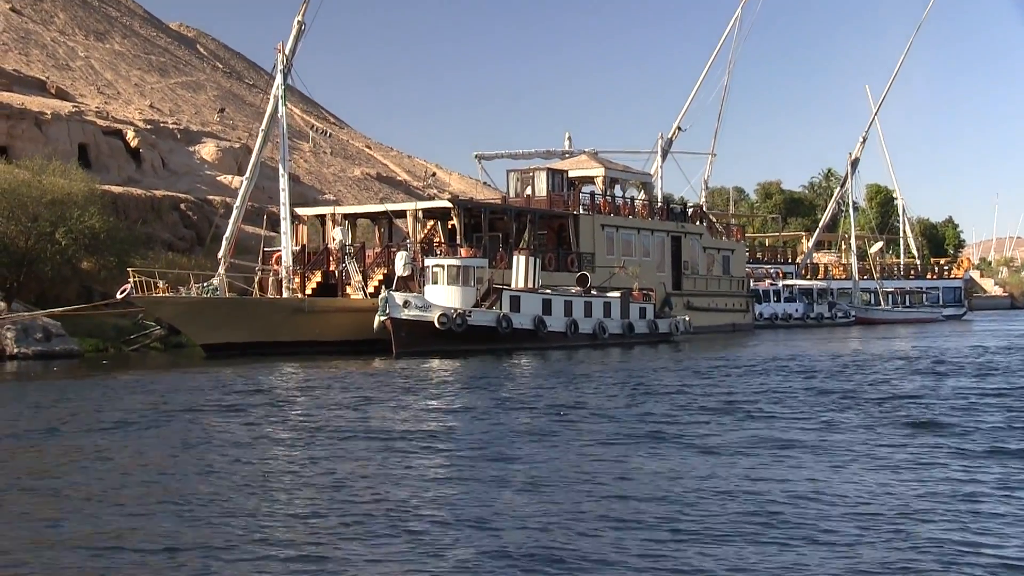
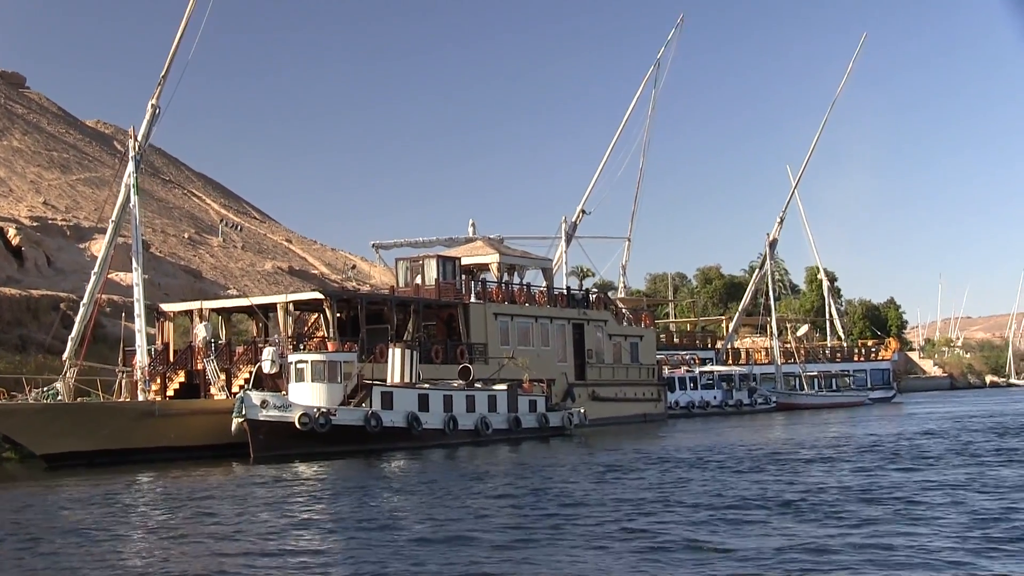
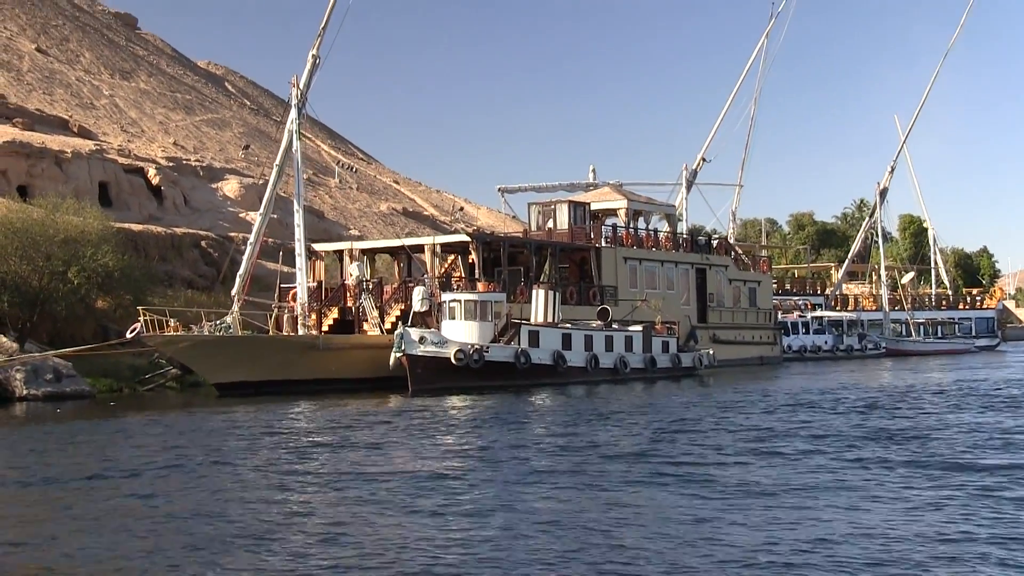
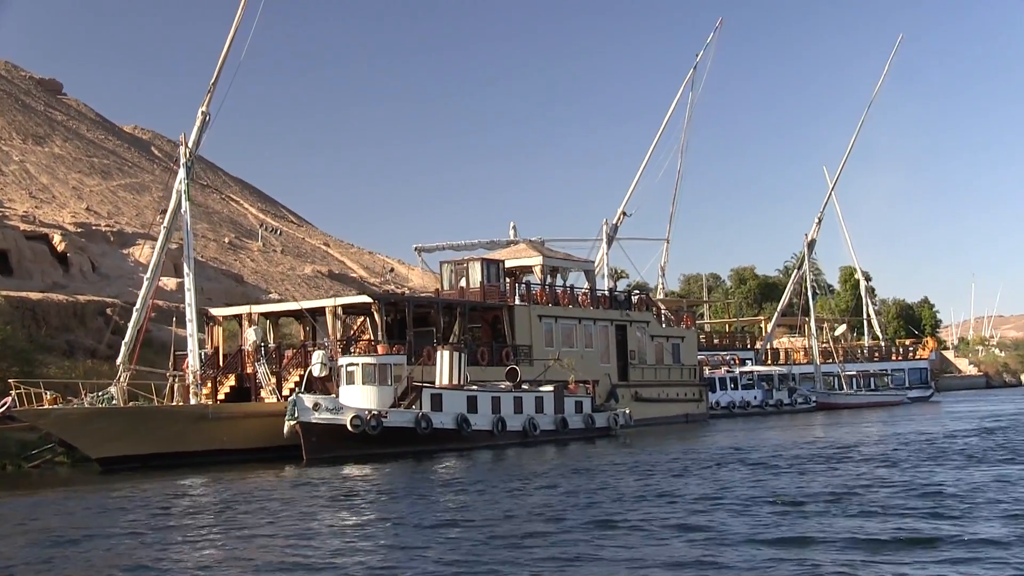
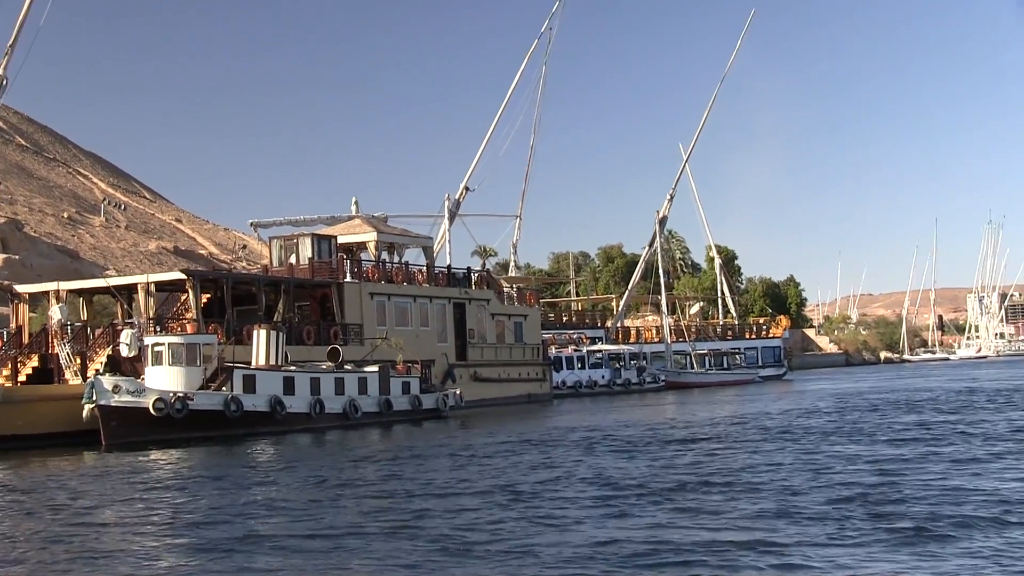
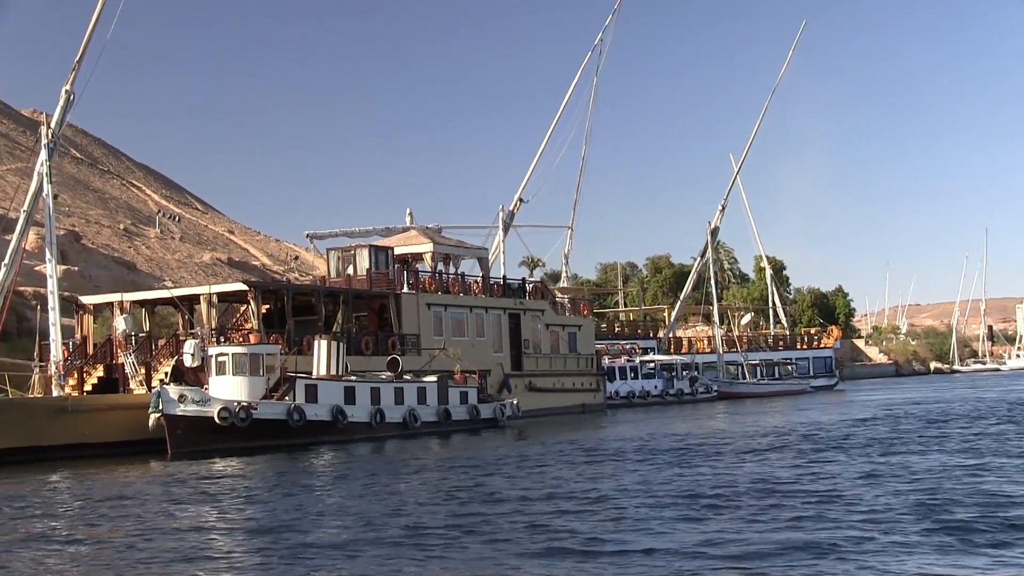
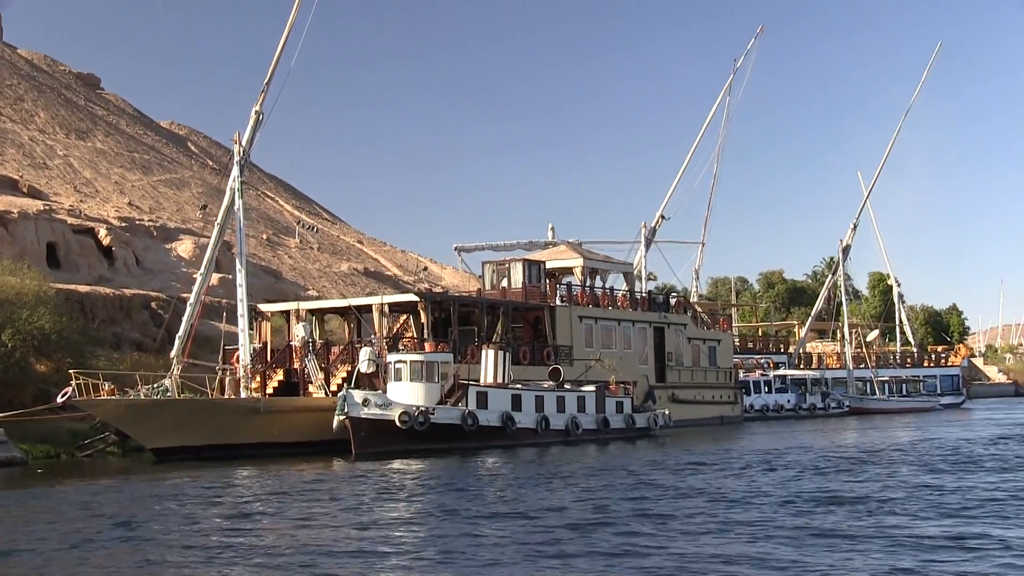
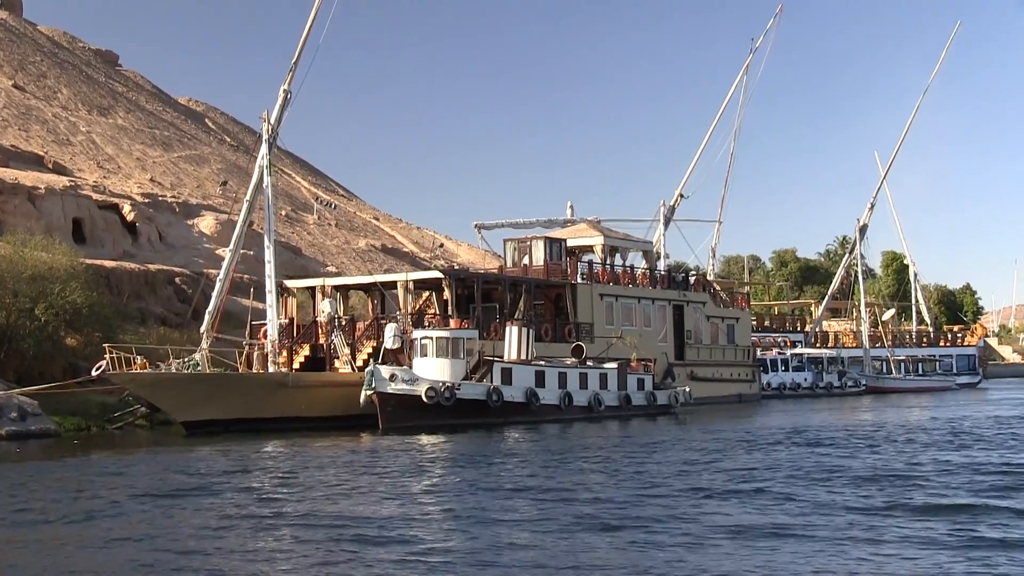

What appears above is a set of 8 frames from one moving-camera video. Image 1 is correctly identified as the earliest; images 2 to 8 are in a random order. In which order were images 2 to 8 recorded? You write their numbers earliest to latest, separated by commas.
3, 8, 7, 4, 2, 6, 5
